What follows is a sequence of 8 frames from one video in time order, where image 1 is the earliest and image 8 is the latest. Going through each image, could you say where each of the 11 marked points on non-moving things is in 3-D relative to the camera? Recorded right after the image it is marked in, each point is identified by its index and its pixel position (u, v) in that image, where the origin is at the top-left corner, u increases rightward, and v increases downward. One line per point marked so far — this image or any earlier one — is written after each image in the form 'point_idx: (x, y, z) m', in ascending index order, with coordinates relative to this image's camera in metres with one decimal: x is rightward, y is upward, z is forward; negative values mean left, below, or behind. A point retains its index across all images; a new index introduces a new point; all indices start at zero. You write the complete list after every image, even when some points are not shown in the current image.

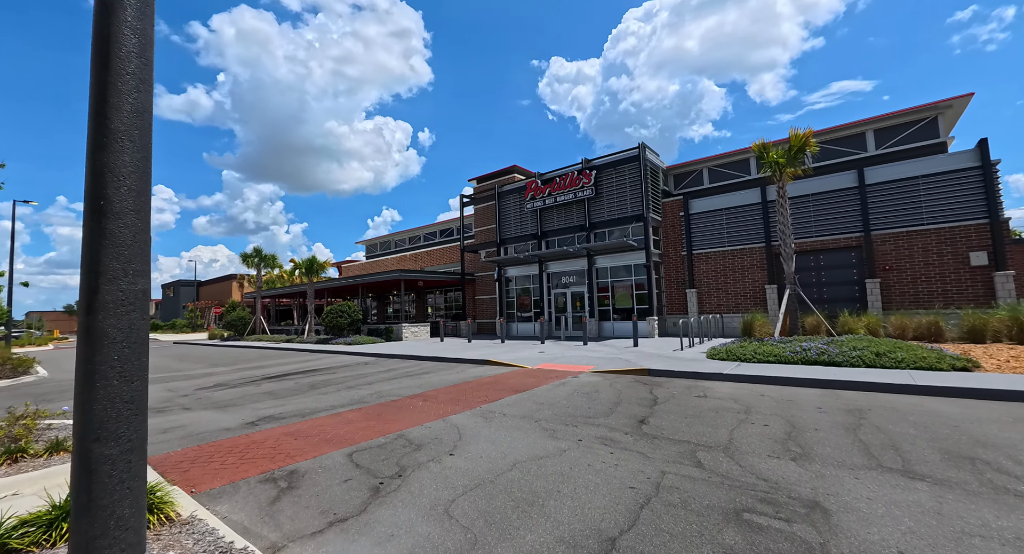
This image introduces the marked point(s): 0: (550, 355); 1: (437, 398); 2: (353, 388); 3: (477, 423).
0: (+1.2, -2.5, +14.4) m
1: (-1.4, -2.3, +8.6) m
2: (-3.5, -2.5, +10.0) m
3: (-0.5, -2.2, +6.6) m
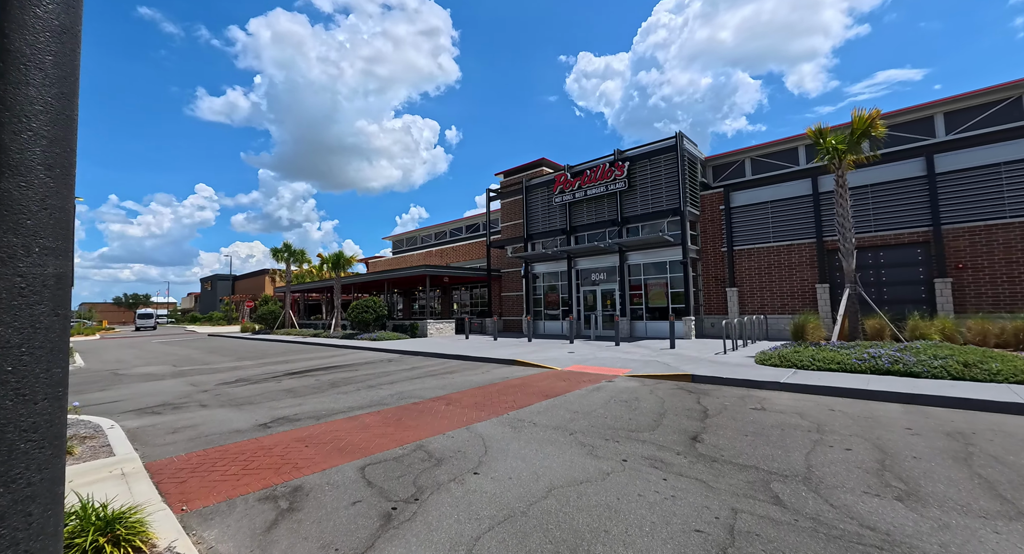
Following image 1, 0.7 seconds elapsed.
0: (+2.1, -2.4, +13.6) m
1: (-0.9, -2.2, +7.9) m
2: (-2.9, -2.4, +9.5) m
3: (-0.1, -2.1, +5.9) m
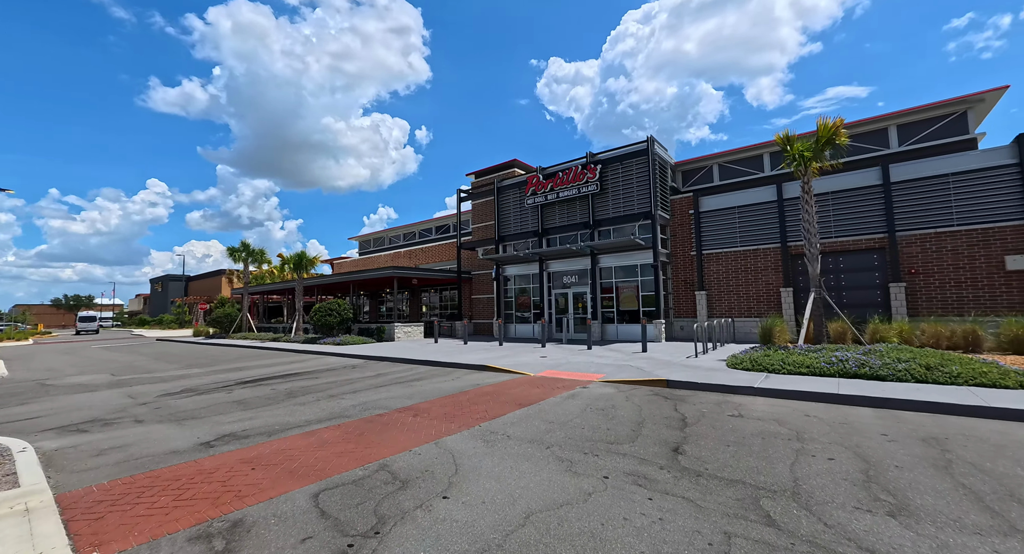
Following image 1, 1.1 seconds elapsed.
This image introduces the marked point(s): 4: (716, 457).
0: (+1.2, -2.5, +13.3) m
1: (-1.4, -2.3, +7.4) m
2: (-3.5, -2.4, +8.9) m
3: (-0.4, -2.1, +5.5) m
4: (+2.3, -2.0, +5.0) m
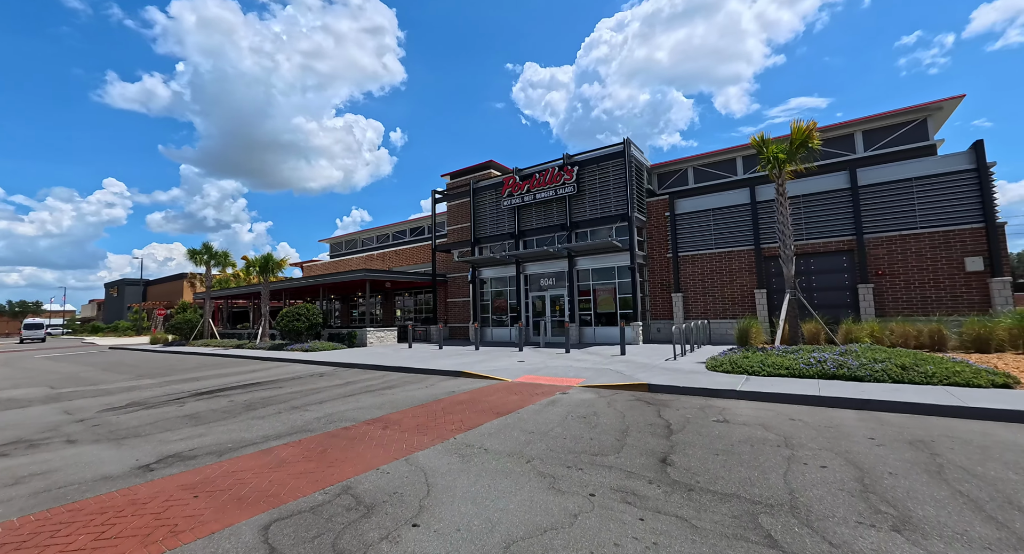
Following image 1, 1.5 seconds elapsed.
0: (+0.6, -2.5, +13.0) m
1: (-1.7, -2.3, +6.9) m
2: (-3.9, -2.4, +8.3) m
3: (-0.7, -2.1, +5.0) m
4: (+2.1, -2.0, +4.7) m
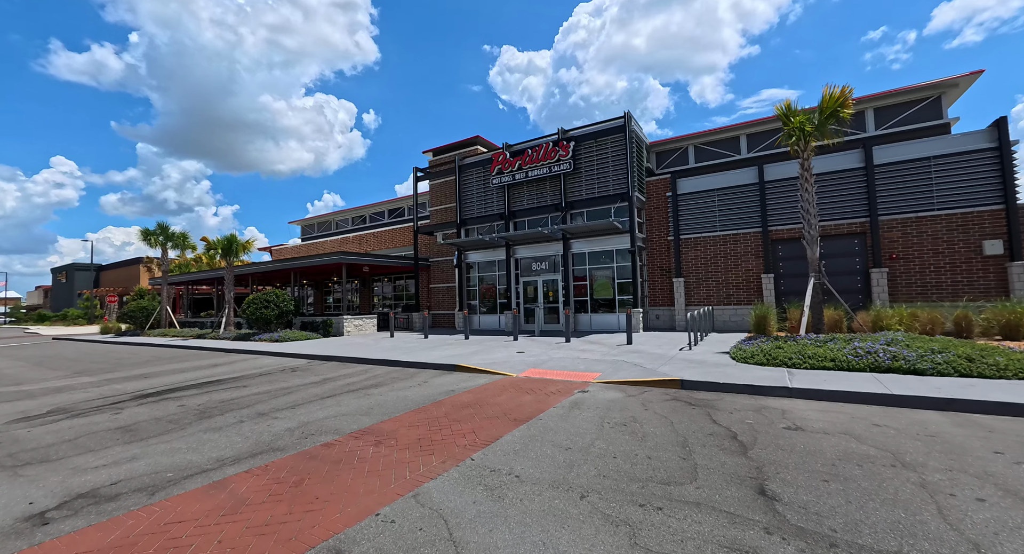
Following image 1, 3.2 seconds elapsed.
0: (+0.6, -2.1, +11.7) m
1: (-1.4, -2.0, +5.5) m
2: (-3.7, -2.1, +6.7) m
3: (-0.3, -1.9, +3.6) m
4: (+2.5, -1.8, +3.5) m
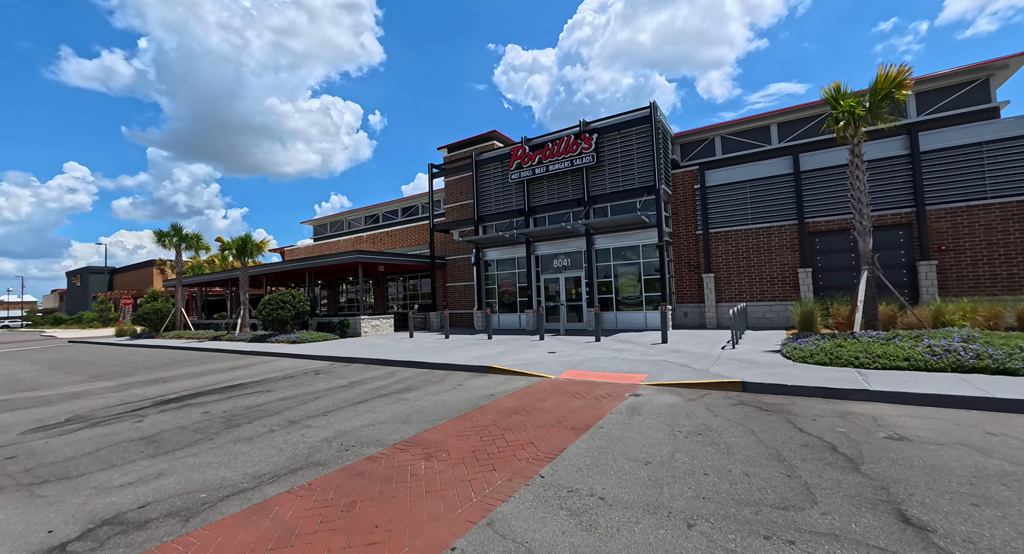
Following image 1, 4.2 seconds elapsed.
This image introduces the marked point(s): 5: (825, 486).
0: (+1.4, -2.0, +11.1) m
1: (-0.7, -1.9, +5.0) m
2: (-3.0, -2.1, +6.2) m
3: (+0.4, -1.8, +3.1) m
4: (+3.2, -1.7, +2.9) m
5: (+2.6, -1.7, +3.8) m
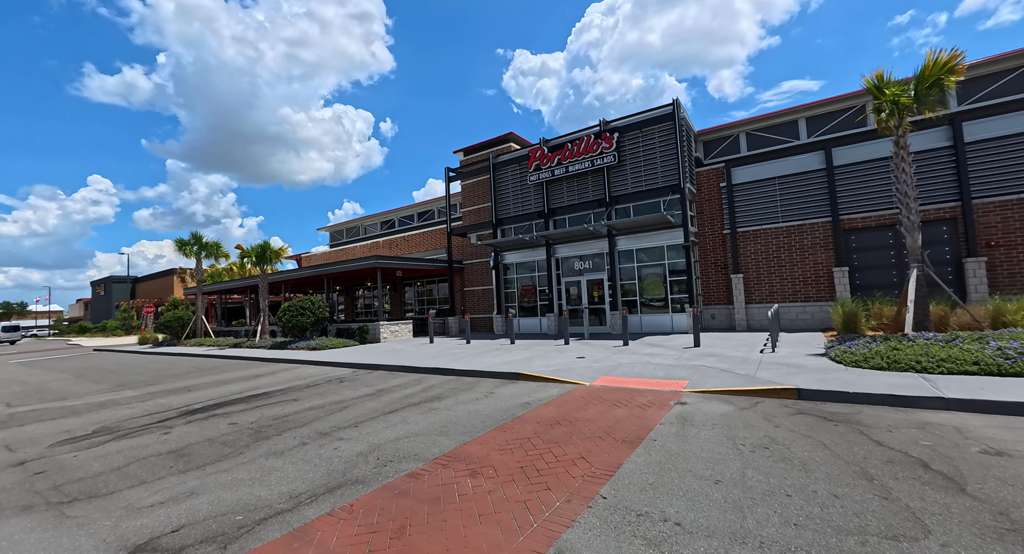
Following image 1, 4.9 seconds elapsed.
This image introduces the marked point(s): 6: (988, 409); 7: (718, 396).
0: (+2.0, -2.0, +10.7) m
1: (-0.2, -1.9, +4.6) m
2: (-2.4, -2.1, +5.9) m
3: (+0.9, -1.8, +2.7) m
4: (+3.6, -1.6, +2.4) m
5: (+3.1, -1.7, +3.3) m
6: (+5.9, -1.6, +5.5) m
7: (+3.2, -1.8, +6.9) m
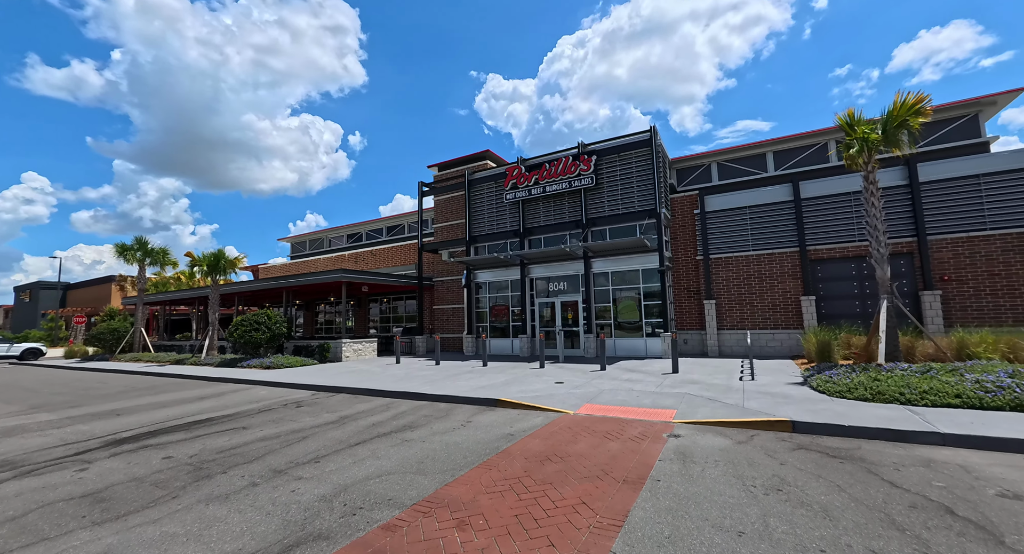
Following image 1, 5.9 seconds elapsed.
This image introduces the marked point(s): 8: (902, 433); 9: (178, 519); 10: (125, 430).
0: (+1.5, -2.5, +10.2) m
1: (-0.2, -2.1, +4.0) m
2: (-2.6, -2.3, +5.1) m
3: (+1.0, -1.9, +2.2) m
4: (+3.7, -1.9, +2.1) m
5: (+3.1, -1.9, +3.0) m
6: (+5.7, -2.0, +5.4) m
7: (+2.9, -2.2, +6.6) m
8: (+5.0, -2.0, +5.8) m
9: (-3.0, -2.2, +4.1) m
10: (-6.5, -2.6, +7.5) m
